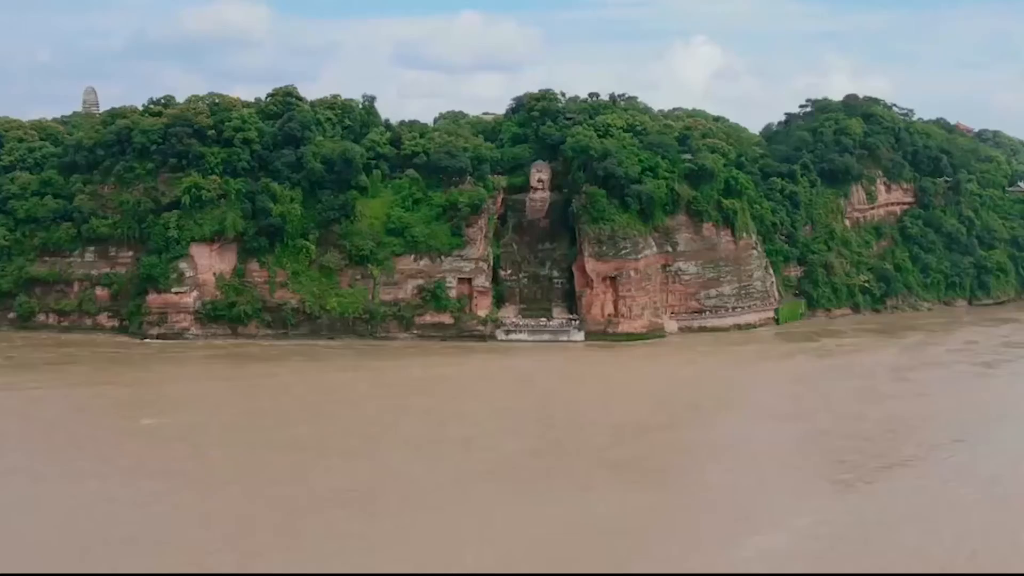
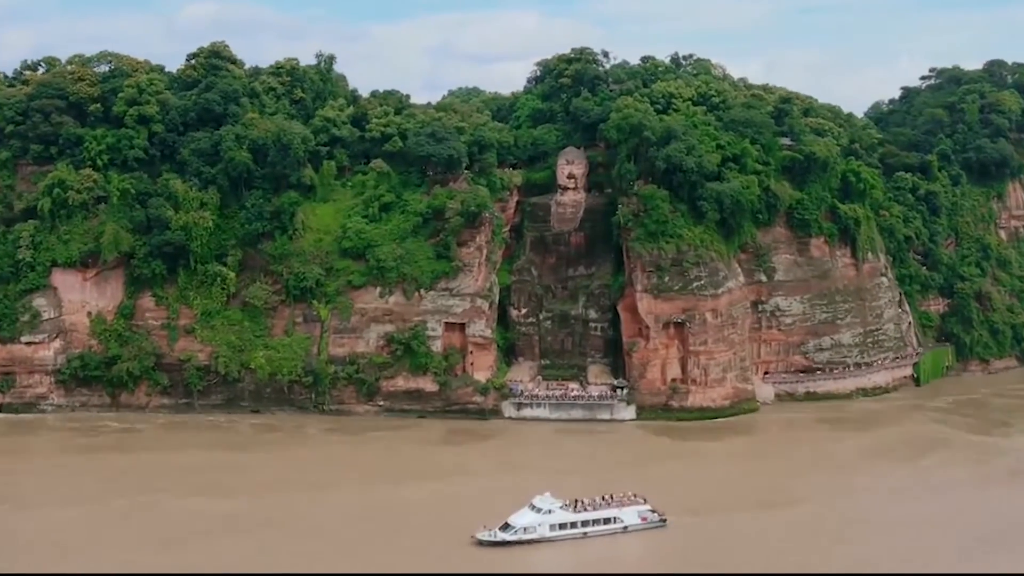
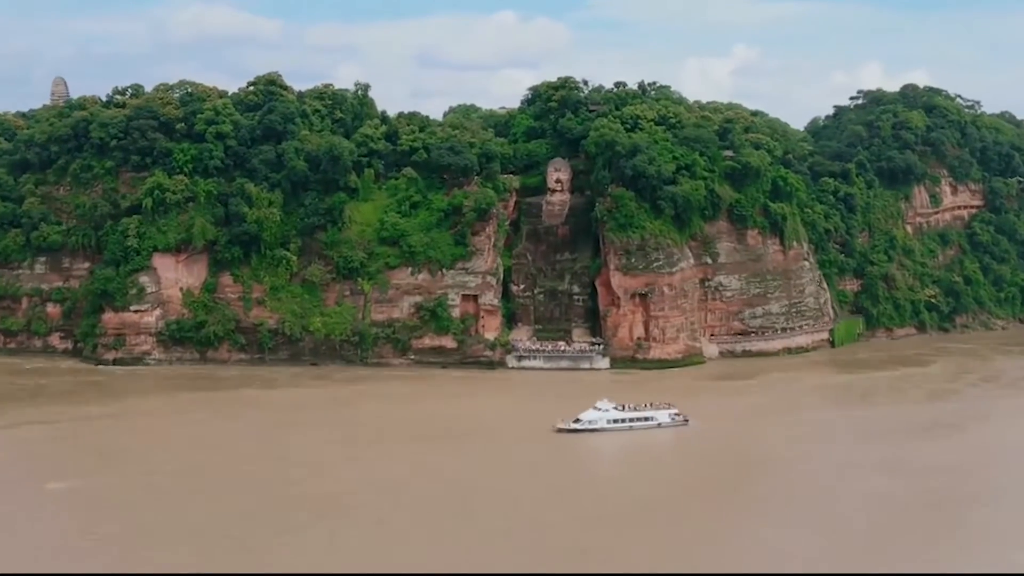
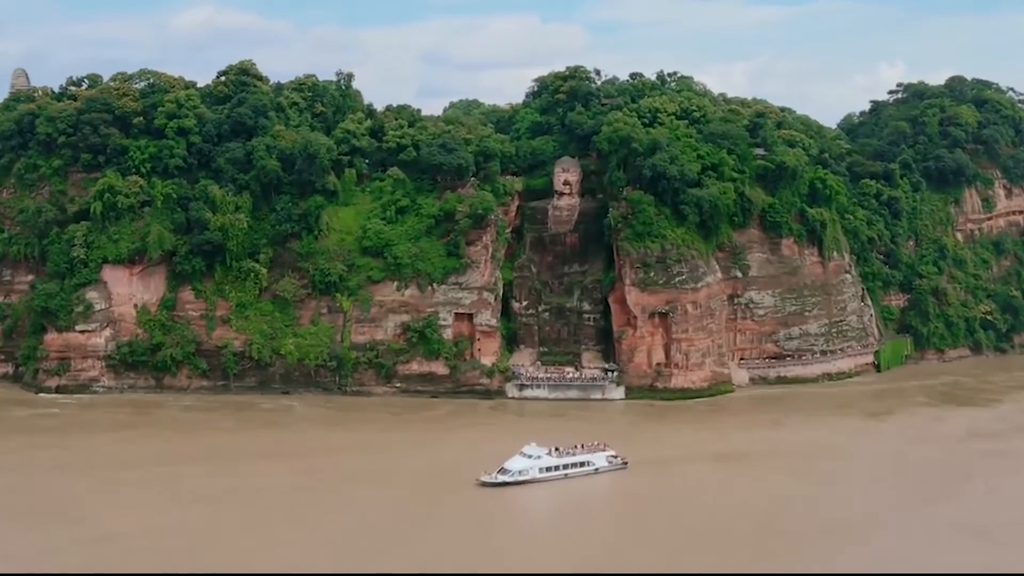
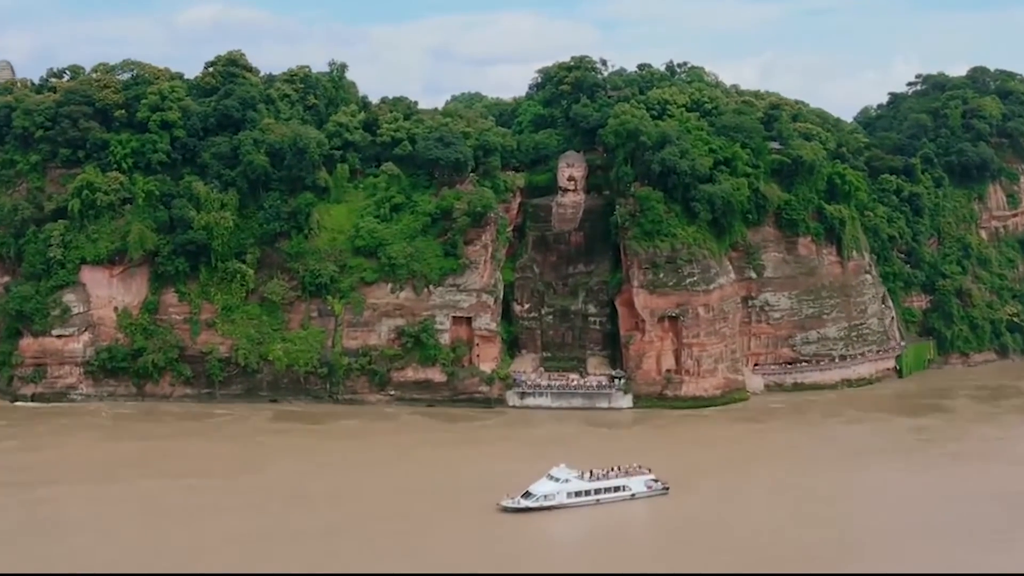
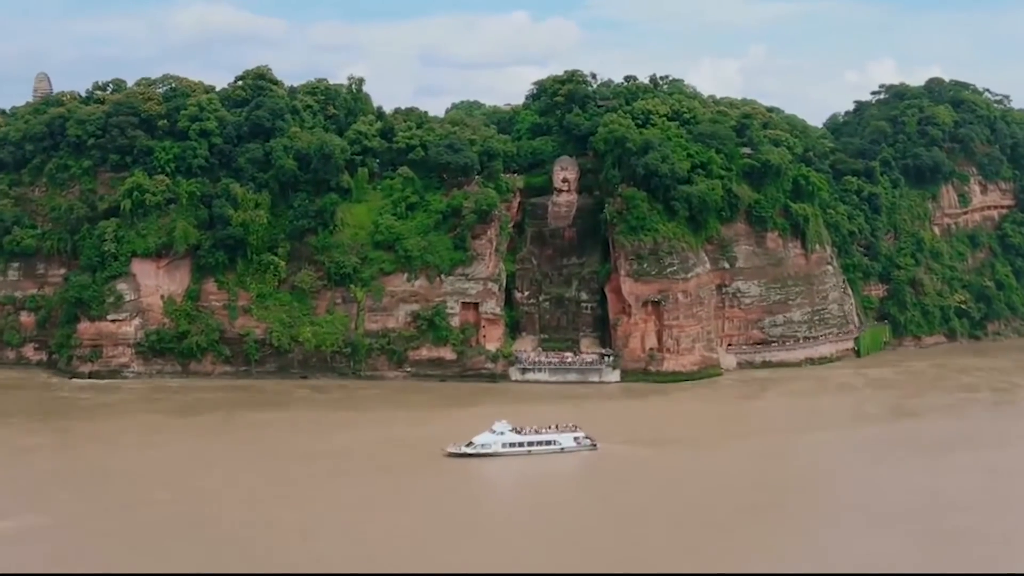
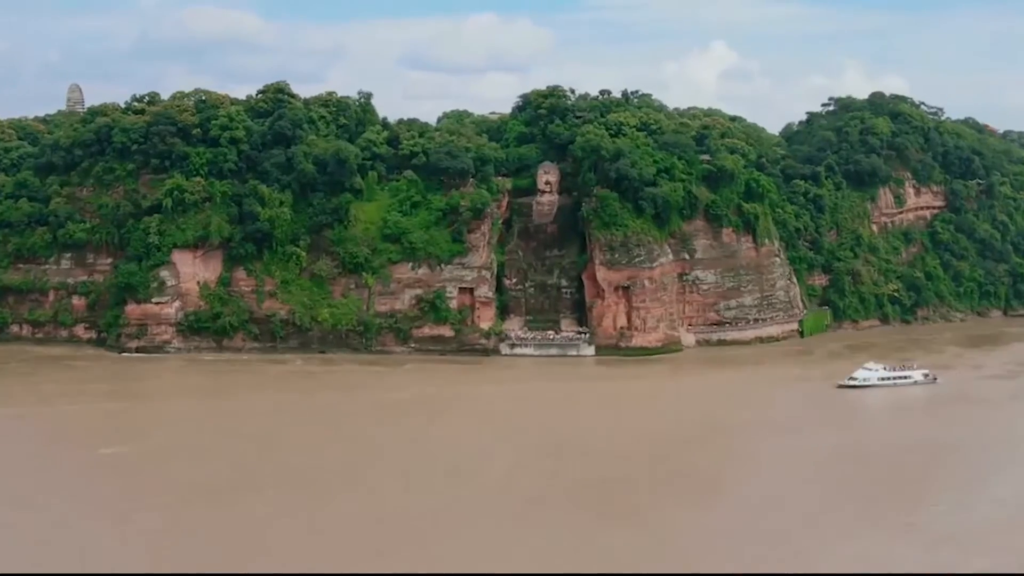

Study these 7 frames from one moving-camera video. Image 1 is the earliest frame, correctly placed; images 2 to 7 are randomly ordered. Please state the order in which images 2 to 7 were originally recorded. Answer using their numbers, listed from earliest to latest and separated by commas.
7, 3, 6, 4, 5, 2
